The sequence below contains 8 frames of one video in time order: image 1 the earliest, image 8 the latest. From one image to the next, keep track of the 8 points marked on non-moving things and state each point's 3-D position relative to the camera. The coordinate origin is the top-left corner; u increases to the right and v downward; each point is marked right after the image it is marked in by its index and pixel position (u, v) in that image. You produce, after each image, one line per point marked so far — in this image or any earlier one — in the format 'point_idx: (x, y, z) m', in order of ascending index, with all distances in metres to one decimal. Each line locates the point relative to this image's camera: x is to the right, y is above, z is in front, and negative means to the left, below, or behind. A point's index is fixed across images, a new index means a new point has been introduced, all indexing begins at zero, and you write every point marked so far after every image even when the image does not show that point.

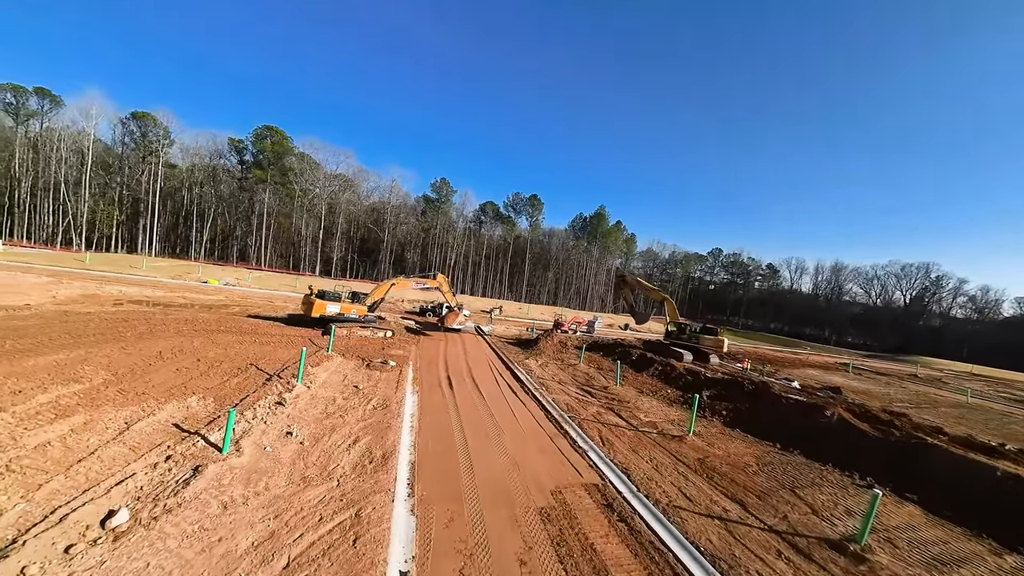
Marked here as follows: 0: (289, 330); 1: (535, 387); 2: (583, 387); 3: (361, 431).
0: (-10.2, -1.9, +16.2) m
1: (+1.0, -4.2, +15.1) m
2: (+3.1, -4.3, +15.4) m
3: (-4.0, -3.8, +9.3) m
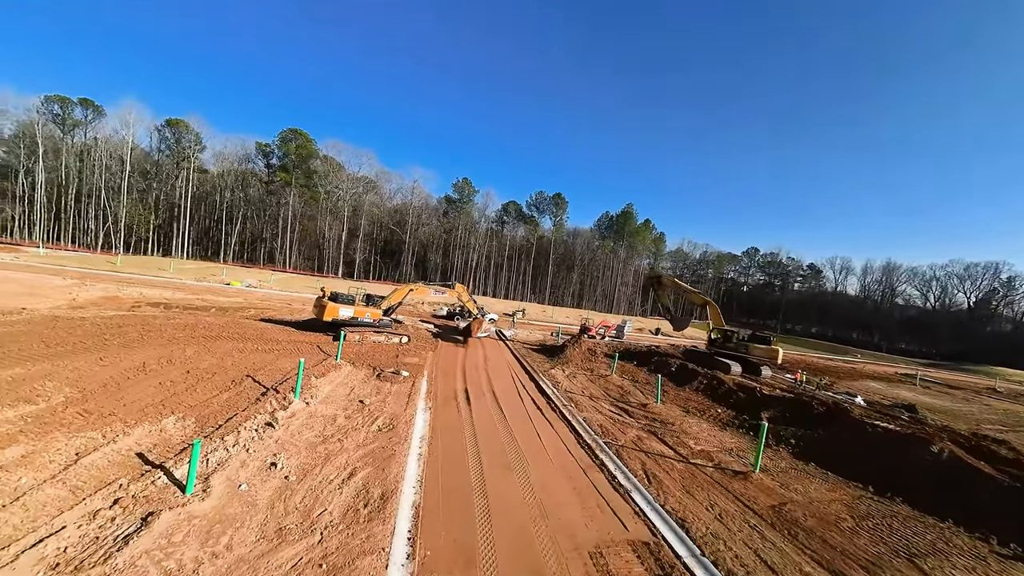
0: (-9.2, -2.0, +15.1) m
1: (+1.9, -4.3, +13.4) m
2: (+4.1, -4.4, +13.5) m
3: (-3.4, -3.9, +7.9) m
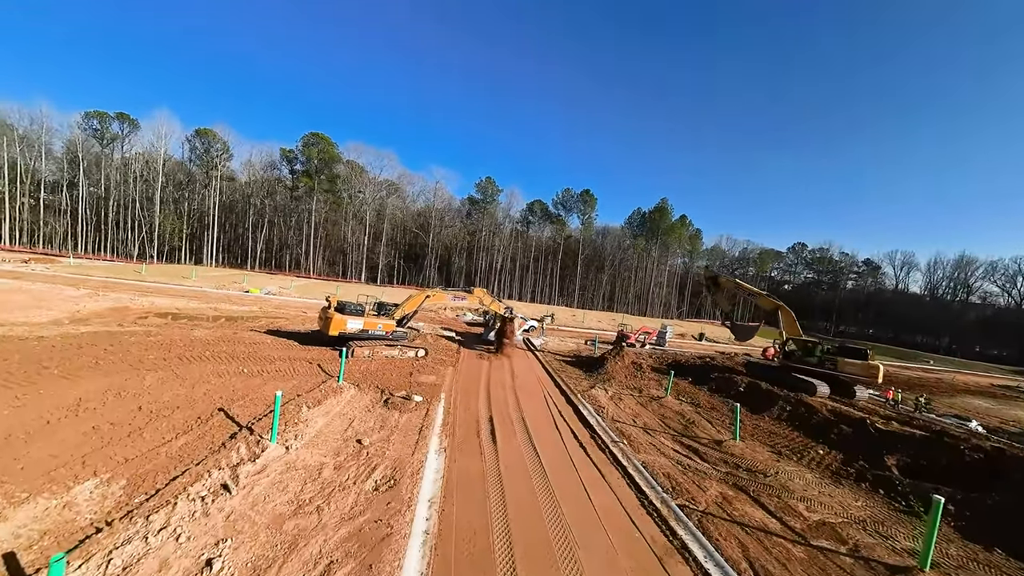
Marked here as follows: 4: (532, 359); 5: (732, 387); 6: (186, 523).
0: (-8.0, -2.4, +13.2) m
1: (+3.0, -4.5, +10.6) m
2: (+5.2, -4.6, +10.6) m
3: (-2.7, -4.1, +5.5) m
4: (+1.1, -4.0, +19.8) m
5: (+9.2, -4.2, +14.8) m
6: (-4.9, -3.5, +5.4) m
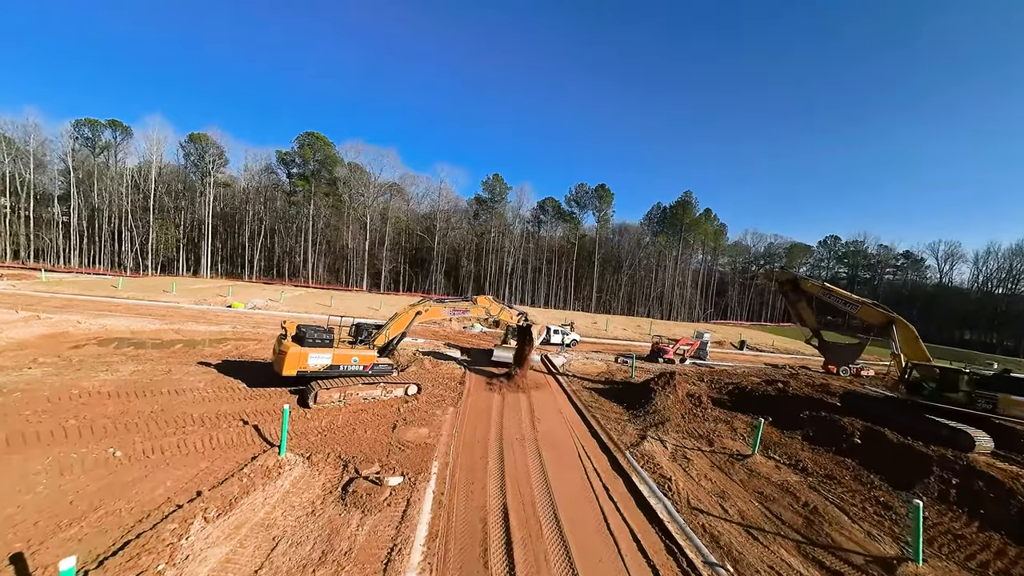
0: (-7.4, -3.1, +9.5) m
1: (+3.5, -4.9, +6.6) m
2: (+5.7, -4.9, +6.5) m
3: (-2.3, -4.6, +1.6) m
4: (+1.9, -4.5, +15.8) m
5: (+9.8, -4.5, +10.5) m
6: (-4.5, -4.1, +1.6) m
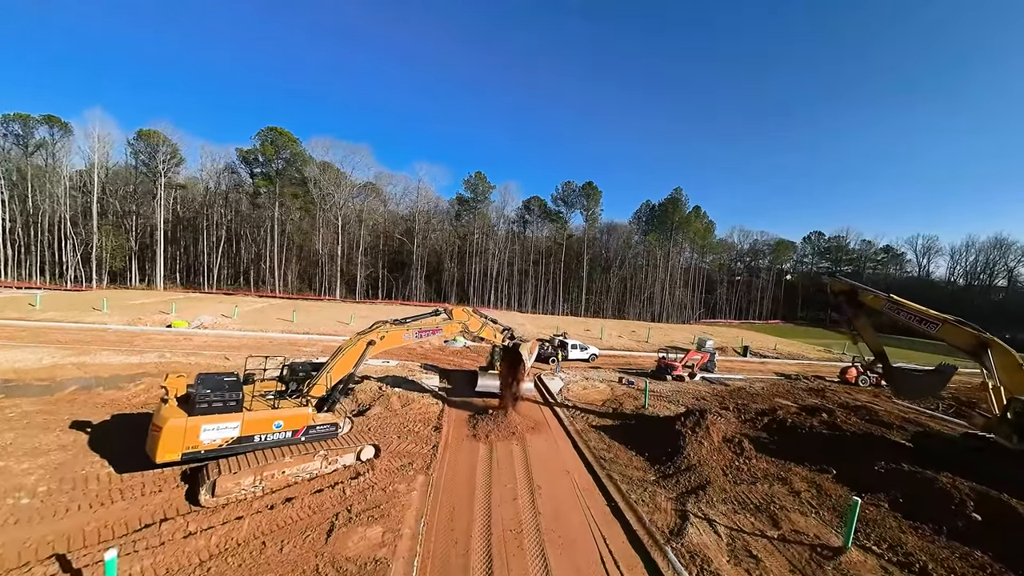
0: (-7.6, -3.9, +6.0) m
1: (+3.6, -5.5, +3.6) m
2: (+5.7, -5.4, +3.6) m
3: (-2.1, -5.3, -1.6) m
4: (+1.5, -5.1, +12.7) m
5: (+9.6, -4.9, +7.8) m
6: (-4.3, -4.9, -1.8) m
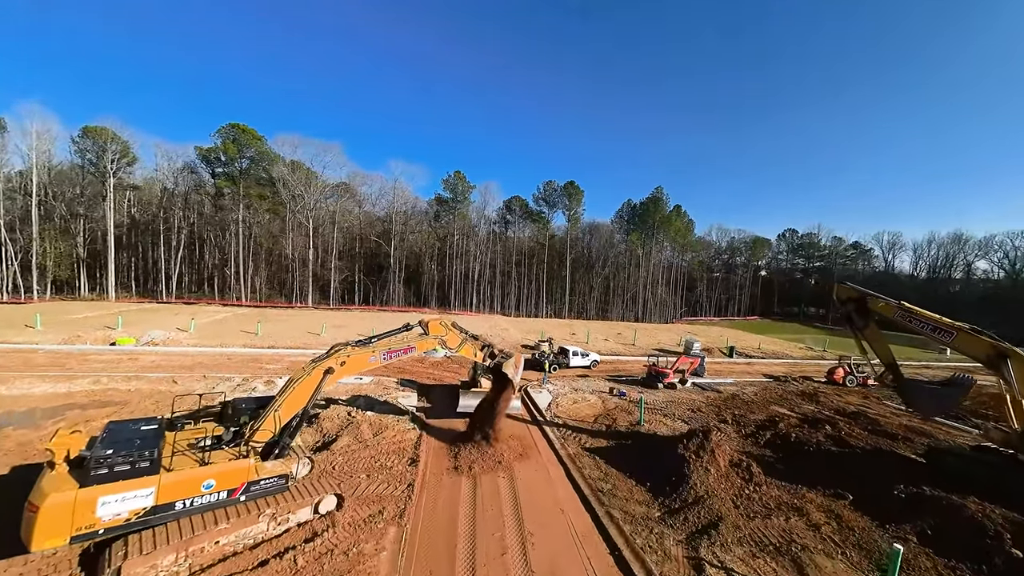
0: (-7.7, -4.4, +4.4) m
1: (+3.6, -5.8, +2.5) m
2: (+5.7, -5.7, +2.6) m
3: (-1.8, -5.7, -2.9) m
4: (+1.1, -5.4, +11.5) m
5: (+9.4, -5.1, +7.0) m
6: (-4.1, -5.3, -3.2) m
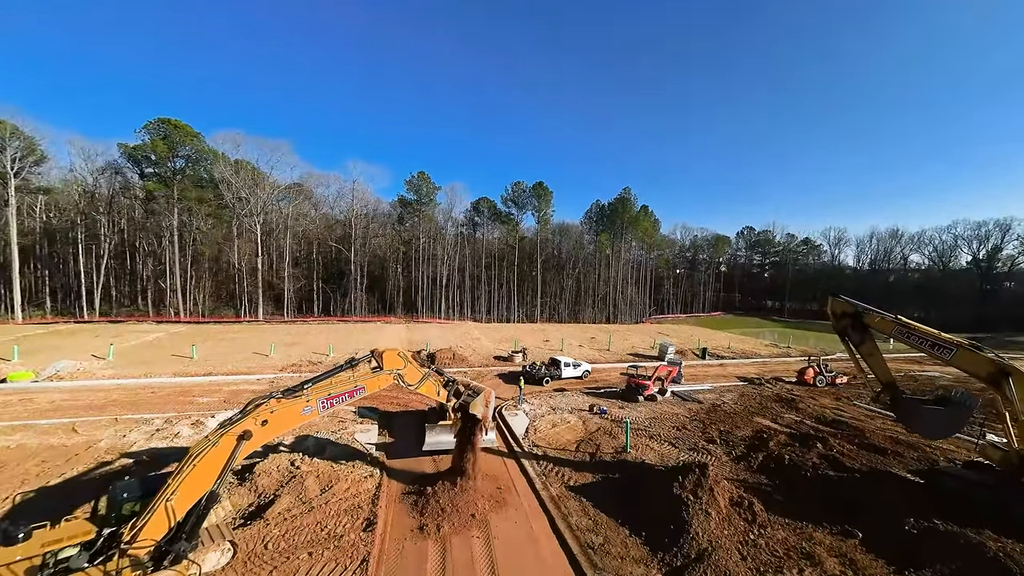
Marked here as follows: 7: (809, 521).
0: (-7.8, -5.3, +2.3) m
1: (+3.6, -6.4, +1.3) m
2: (+5.7, -6.2, +1.6) m
3: (-1.3, -6.4, -4.6) m
4: (+0.4, -6.1, +10.1) m
5: (+9.1, -5.5, +6.3) m
6: (-3.5, -6.1, -5.0) m
7: (+7.3, -5.7, +8.7) m
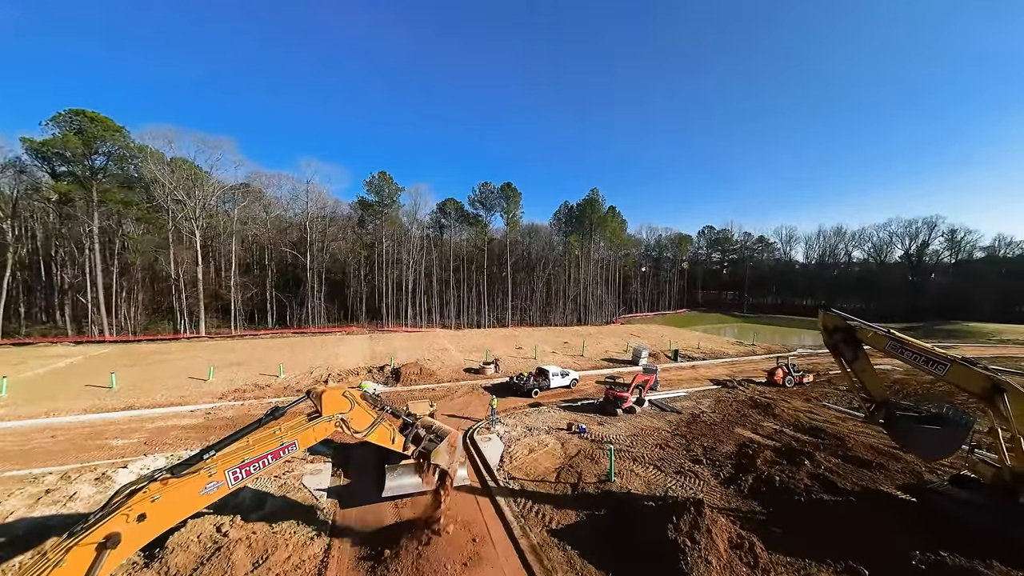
0: (-7.7, -6.0, +0.3) m
1: (+3.8, -6.8, +0.3) m
2: (+5.8, -6.6, +0.8) m
3: (-0.7, -7.0, -6.0) m
4: (-0.3, -6.6, +8.8) m
5: (+8.7, -5.8, +5.8) m
6: (-2.8, -6.7, -6.6) m
7: (+6.8, -6.1, +8.0) m
